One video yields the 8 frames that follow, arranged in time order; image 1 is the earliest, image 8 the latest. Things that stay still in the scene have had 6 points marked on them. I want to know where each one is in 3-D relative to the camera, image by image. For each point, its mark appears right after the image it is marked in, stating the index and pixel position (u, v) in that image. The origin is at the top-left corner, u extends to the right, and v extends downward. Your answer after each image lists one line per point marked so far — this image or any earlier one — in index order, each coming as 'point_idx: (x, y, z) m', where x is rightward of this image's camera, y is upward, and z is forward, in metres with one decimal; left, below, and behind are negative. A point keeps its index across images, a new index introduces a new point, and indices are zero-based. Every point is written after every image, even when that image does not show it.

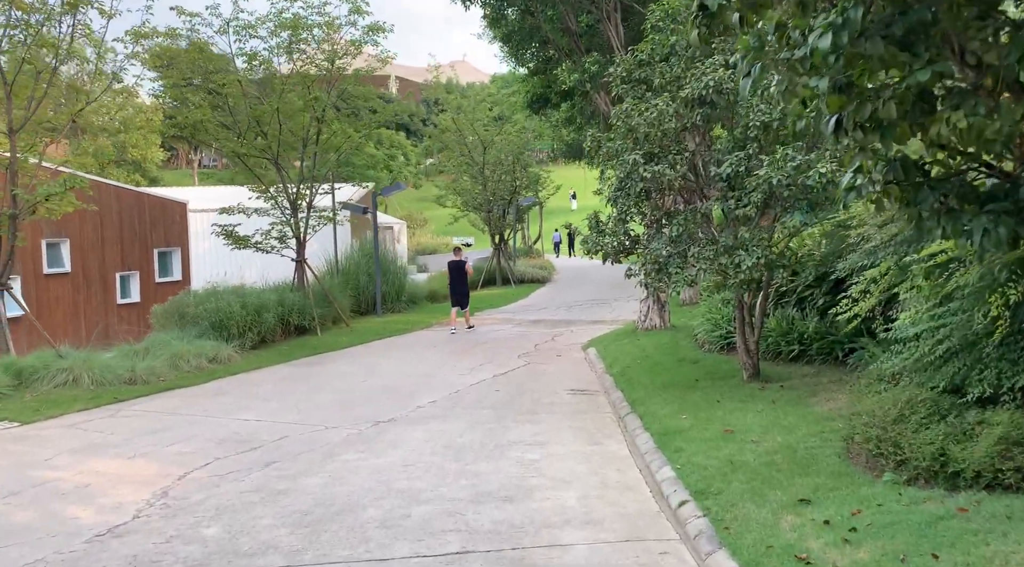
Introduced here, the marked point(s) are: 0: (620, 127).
0: (+1.1, +1.6, +10.6) m
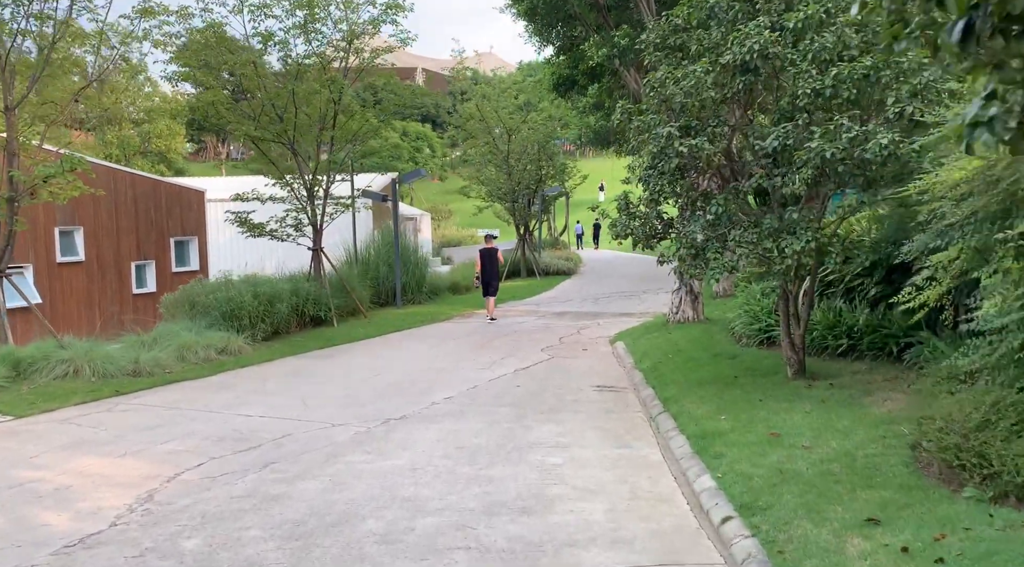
0: (+1.3, +1.7, +9.8) m
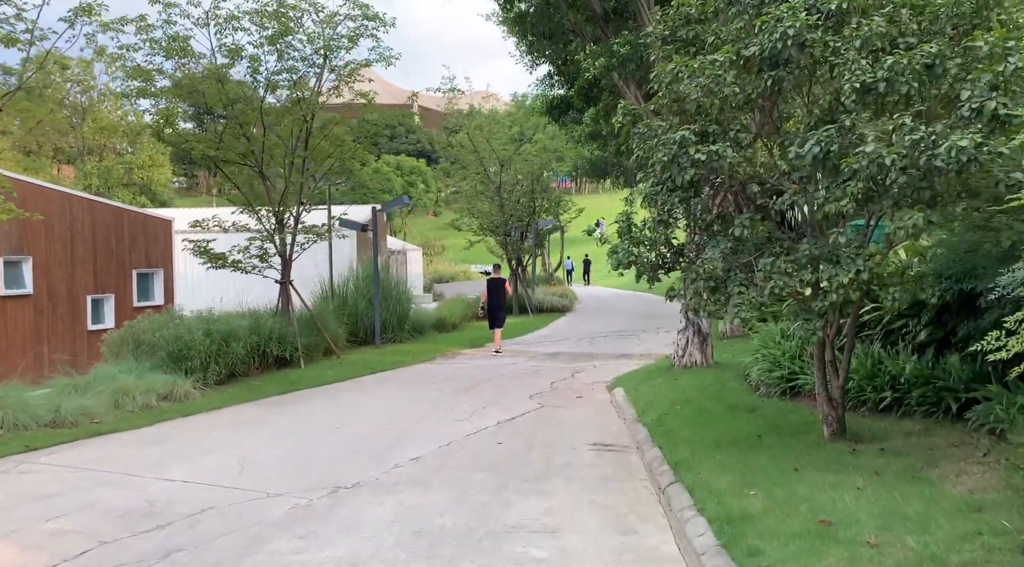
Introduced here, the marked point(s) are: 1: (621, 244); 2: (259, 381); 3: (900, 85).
0: (+1.1, +1.4, +8.0) m
1: (+0.9, +0.3, +8.5) m
2: (-3.6, -1.4, +15.0) m
3: (+2.5, +1.3, +6.8) m
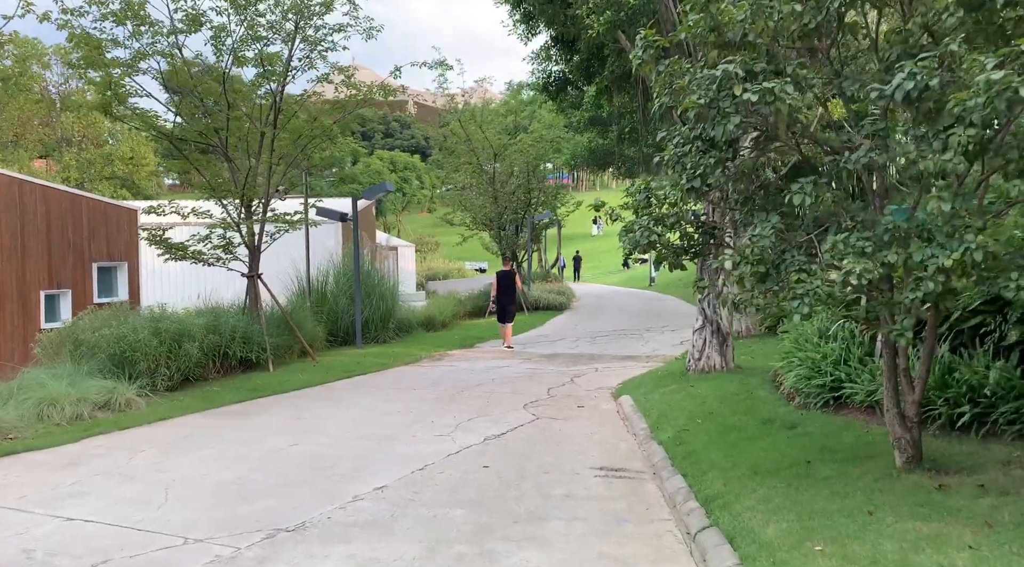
0: (+1.1, +1.5, +6.3) m
1: (+0.8, +0.4, +6.7) m
2: (-3.7, -1.3, +13.2) m
3: (+2.4, +1.4, +5.1) m
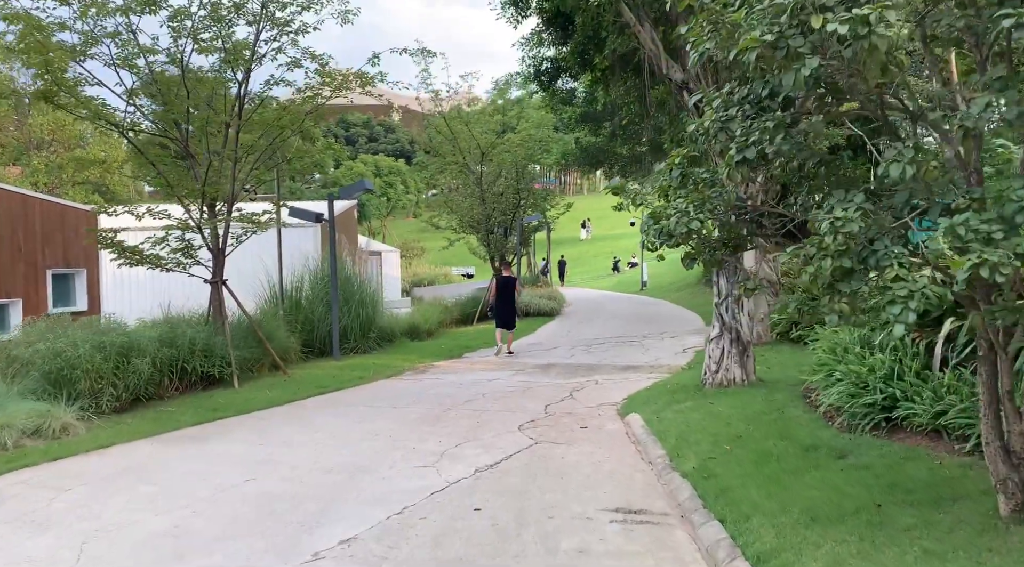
0: (+1.0, +1.5, +4.8) m
1: (+0.8, +0.4, +5.3) m
2: (-3.8, -1.4, +11.7) m
3: (+2.4, +1.4, +3.6) m
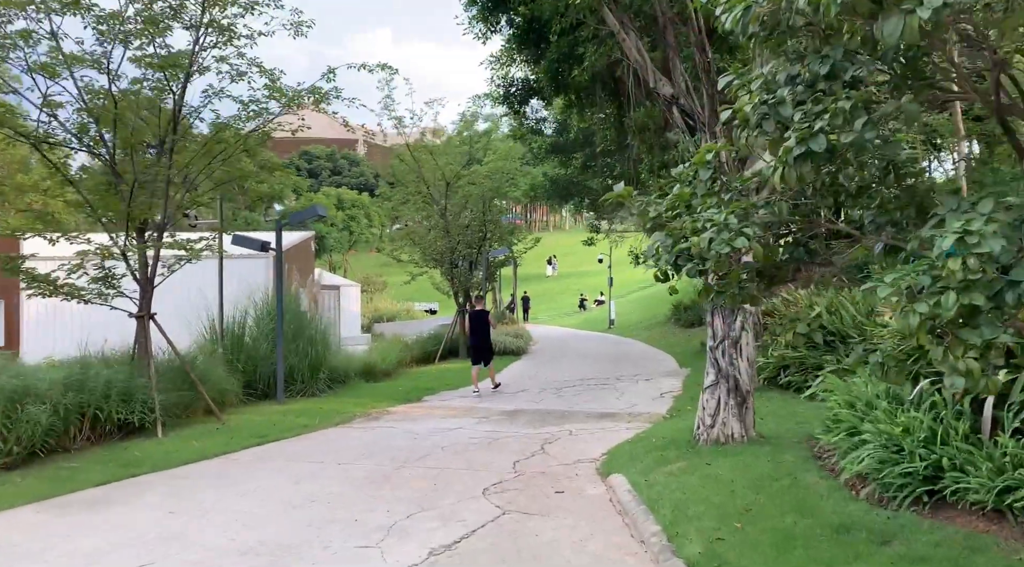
0: (+0.9, +1.3, +3.5) m
1: (+0.7, +0.2, +3.9) m
2: (-4.1, -1.7, +10.1) m
3: (+2.4, +1.3, +2.3) m
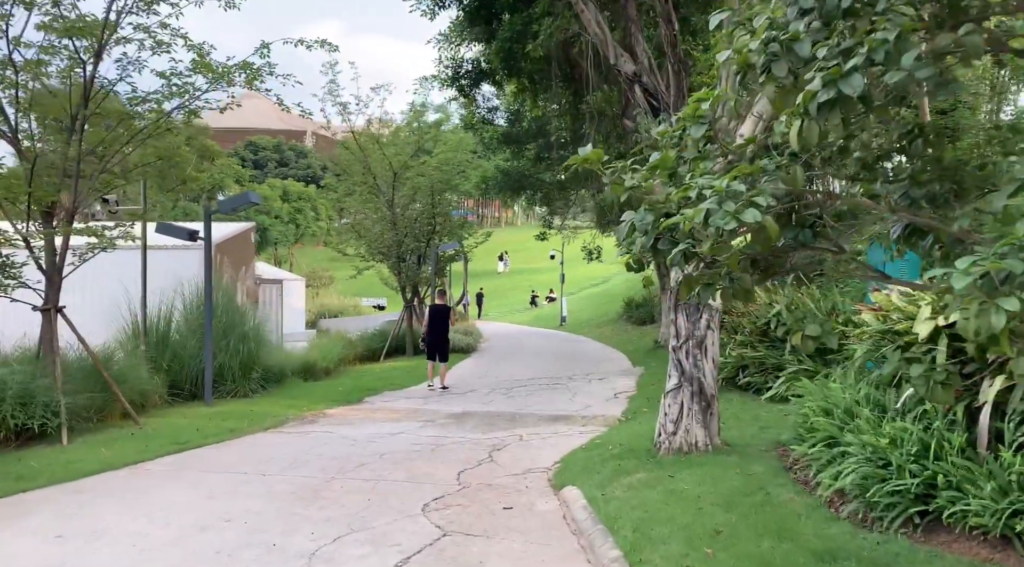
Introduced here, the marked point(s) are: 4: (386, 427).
0: (+0.8, +1.4, +2.6) m
1: (+0.5, +0.3, +3.0) m
2: (-4.6, -1.6, +9.0) m
3: (+2.3, +1.3, +1.5) m
4: (-1.5, -1.7, +12.5) m
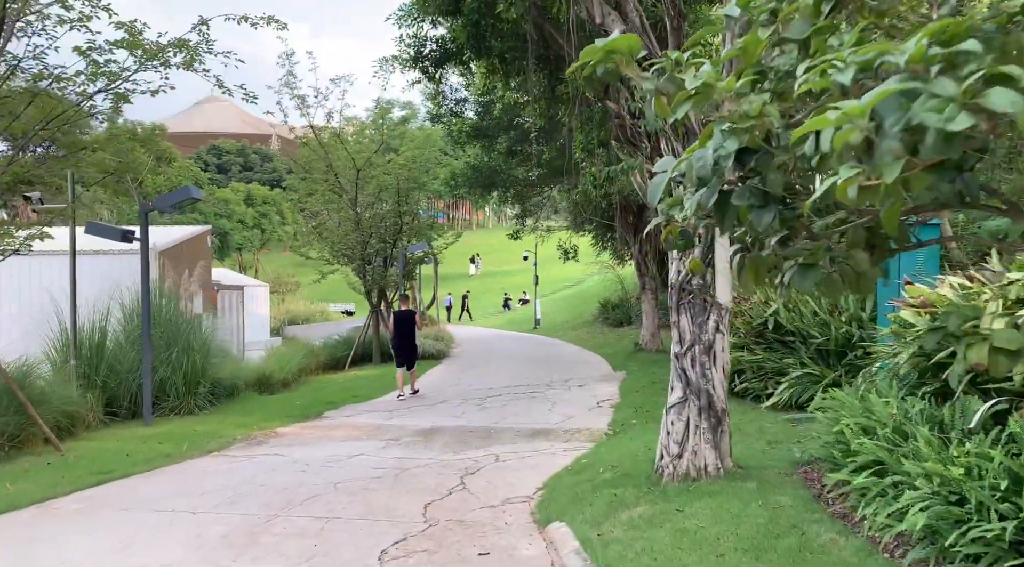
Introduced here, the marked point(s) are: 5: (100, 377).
0: (+0.7, +1.4, +1.3) m
1: (+0.4, +0.3, +1.6) m
2: (-4.8, -1.7, +7.5) m
3: (+2.2, +1.3, +0.2) m
4: (-1.7, -1.7, +11.0) m
5: (-5.0, -1.1, +13.0) m
